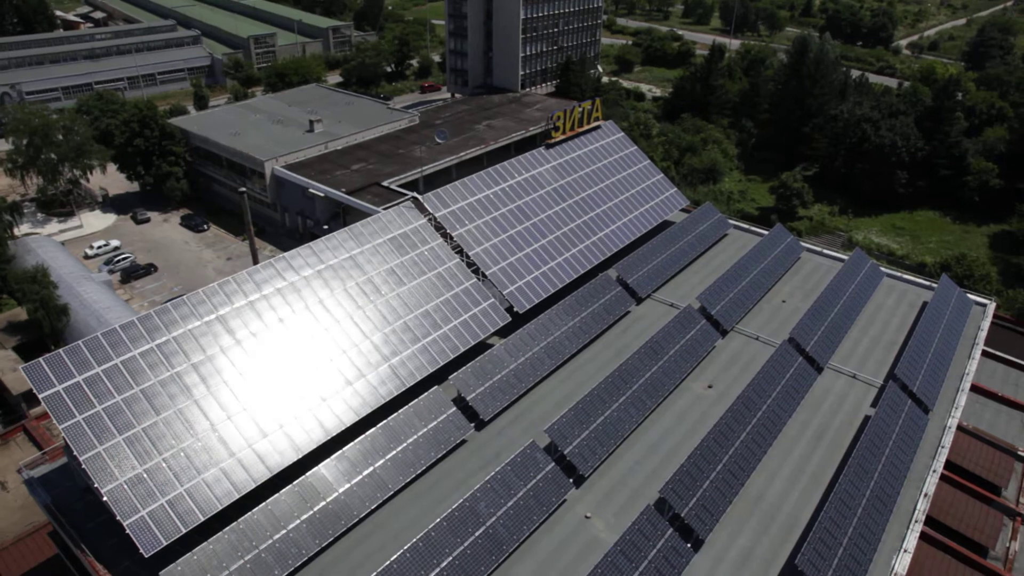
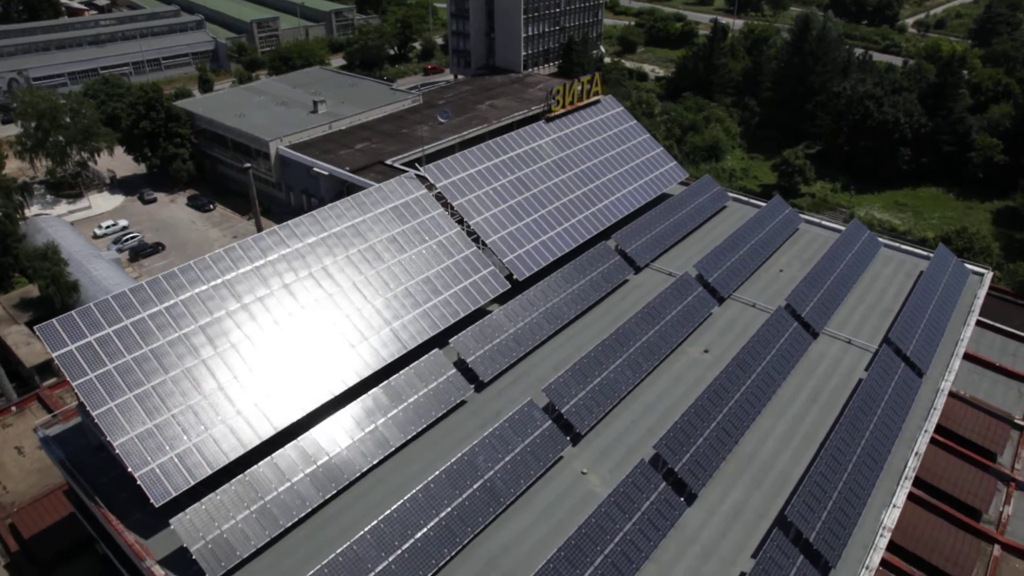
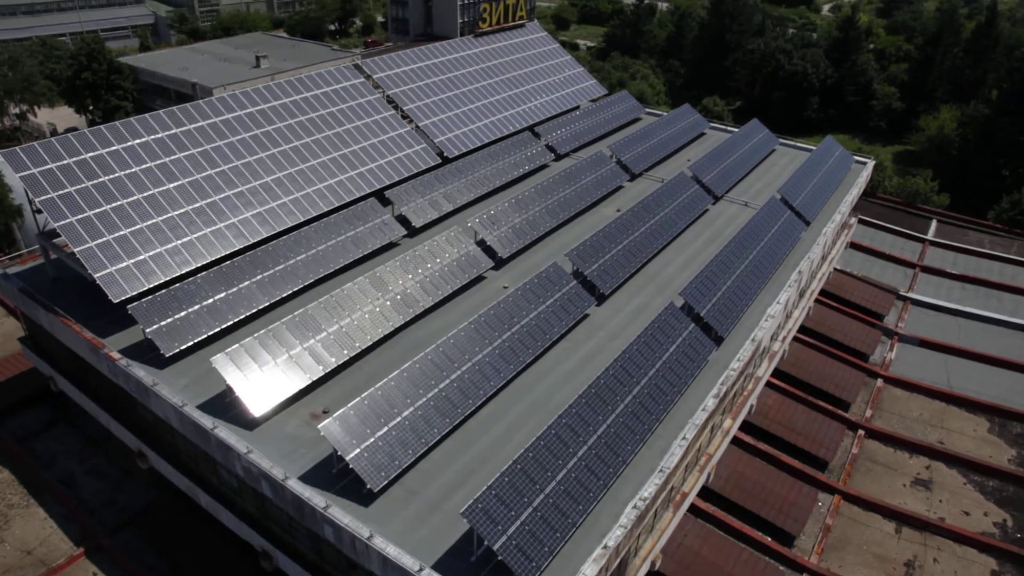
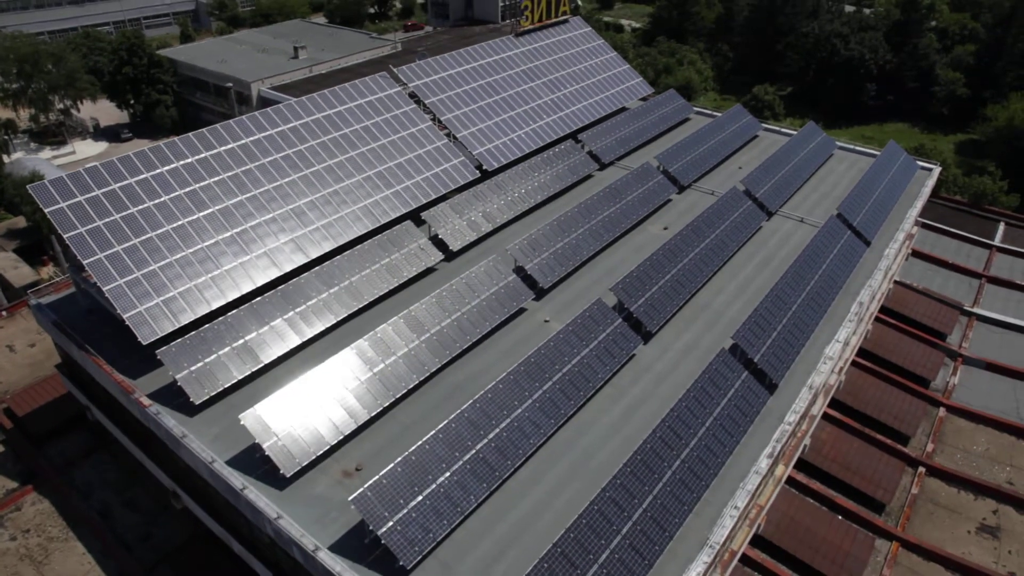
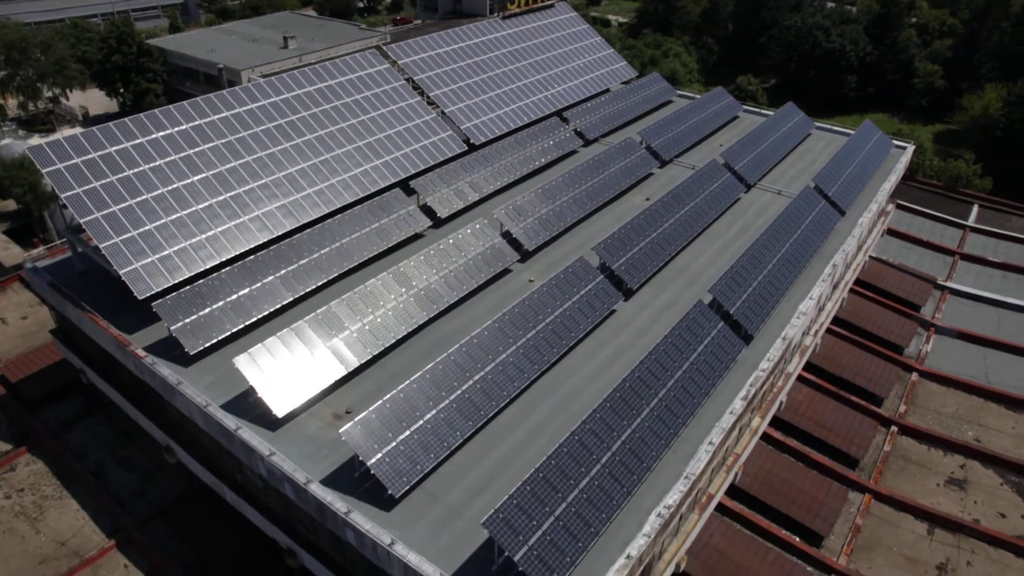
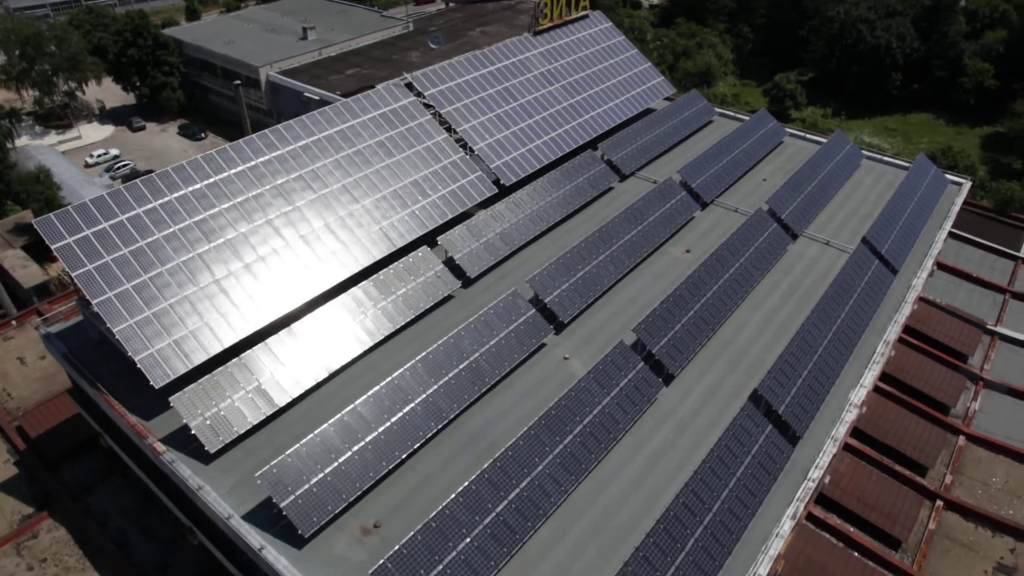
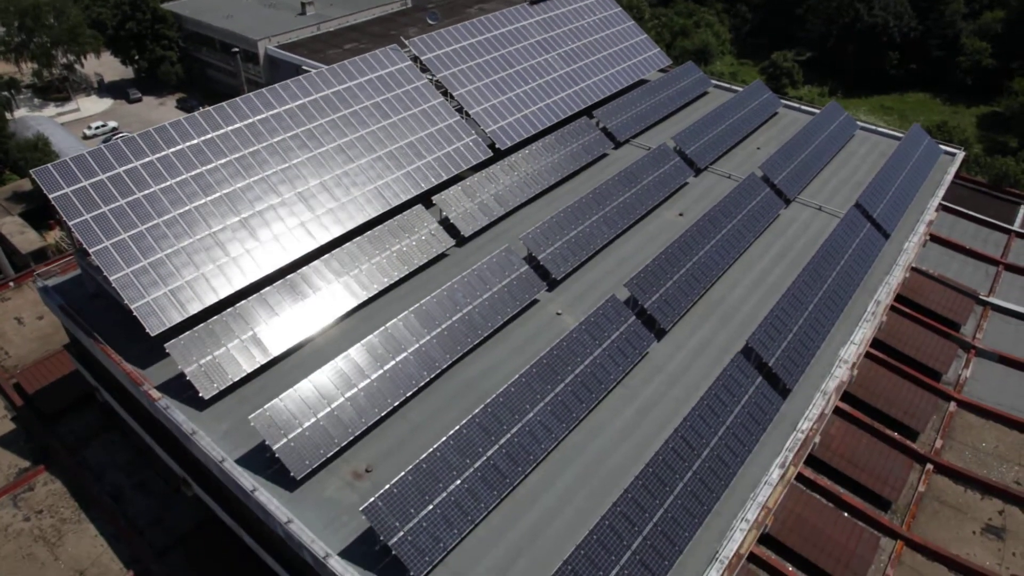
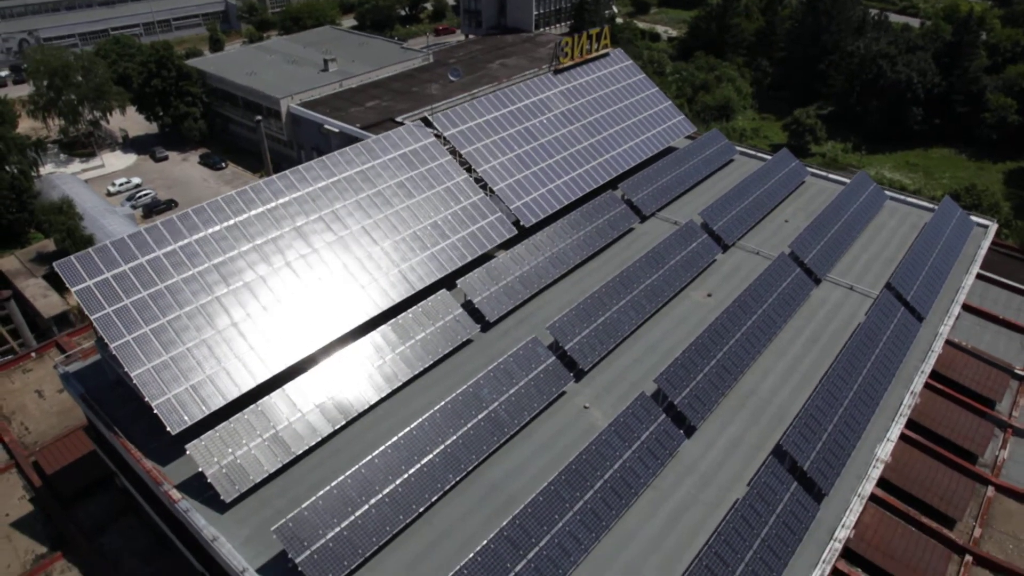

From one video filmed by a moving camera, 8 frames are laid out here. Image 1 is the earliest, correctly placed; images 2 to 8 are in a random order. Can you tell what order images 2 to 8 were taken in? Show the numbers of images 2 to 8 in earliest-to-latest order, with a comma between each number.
2, 8, 6, 7, 4, 5, 3
